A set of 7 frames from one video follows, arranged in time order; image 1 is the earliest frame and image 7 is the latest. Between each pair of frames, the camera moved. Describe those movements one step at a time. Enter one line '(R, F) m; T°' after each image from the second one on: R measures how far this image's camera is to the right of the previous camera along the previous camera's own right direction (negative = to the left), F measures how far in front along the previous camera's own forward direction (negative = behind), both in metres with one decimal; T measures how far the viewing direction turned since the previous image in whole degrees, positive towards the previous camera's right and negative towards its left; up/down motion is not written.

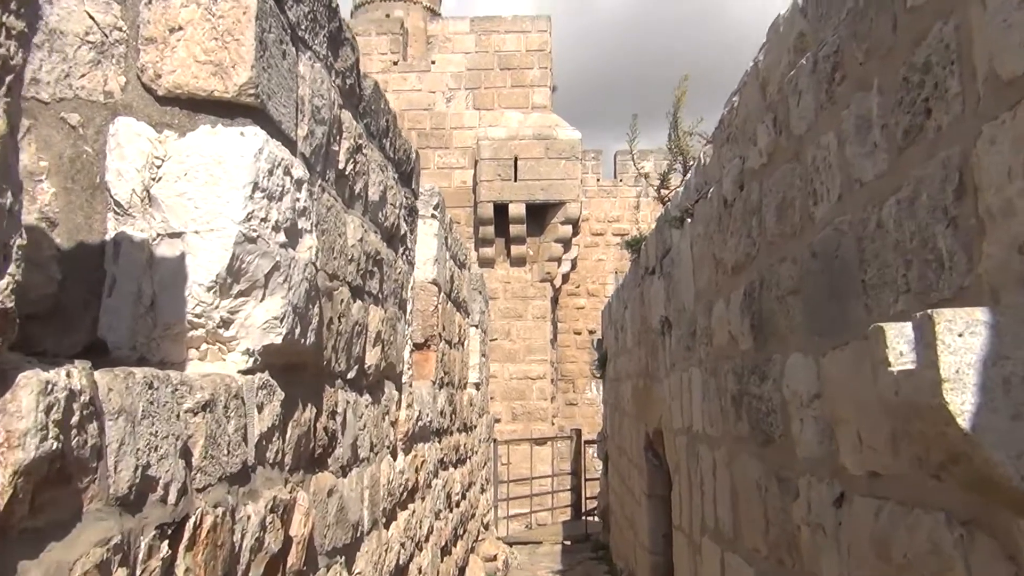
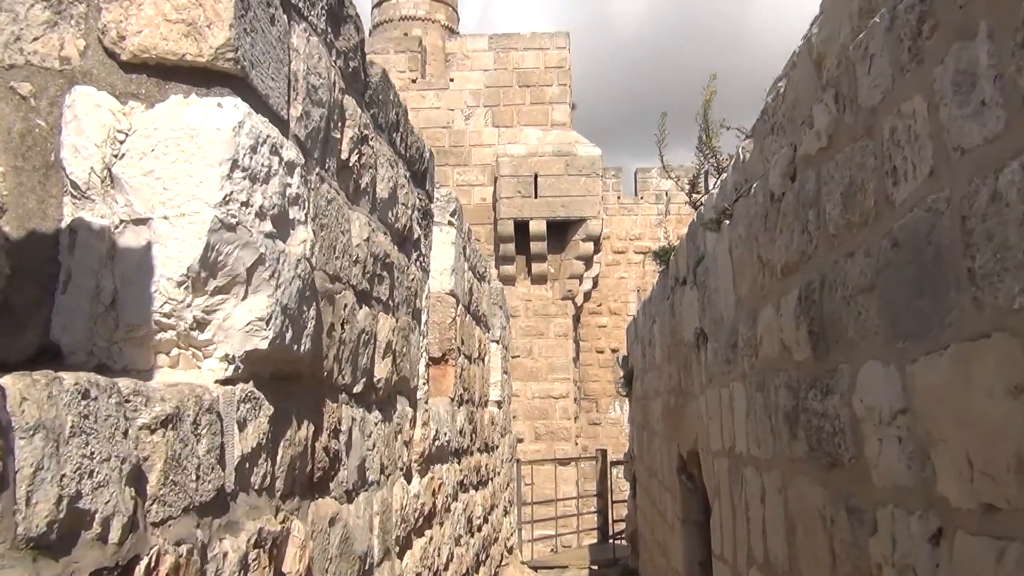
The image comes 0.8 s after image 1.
(0.0, +0.3) m; -1°
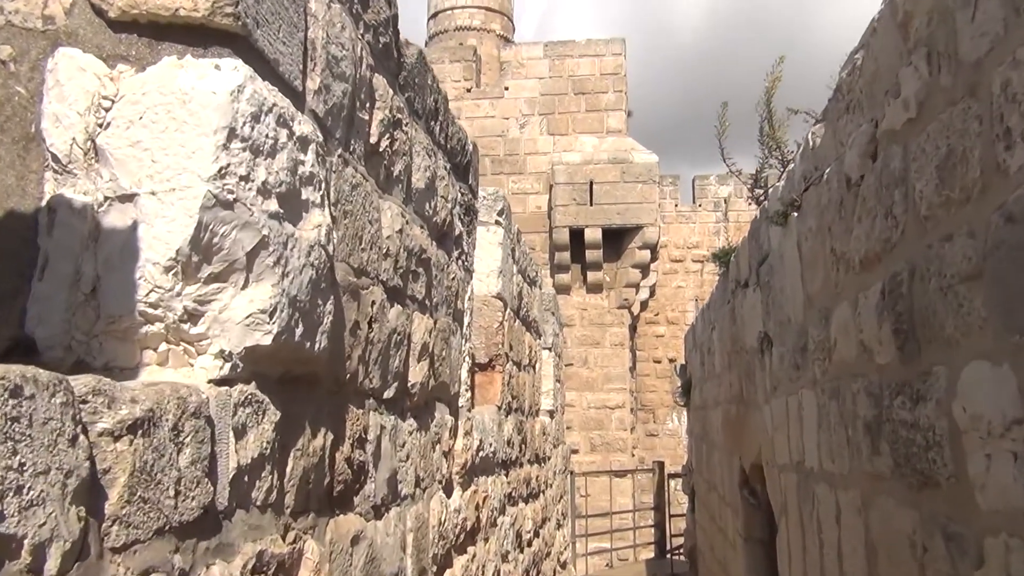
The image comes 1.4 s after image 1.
(0.0, +0.2) m; -4°
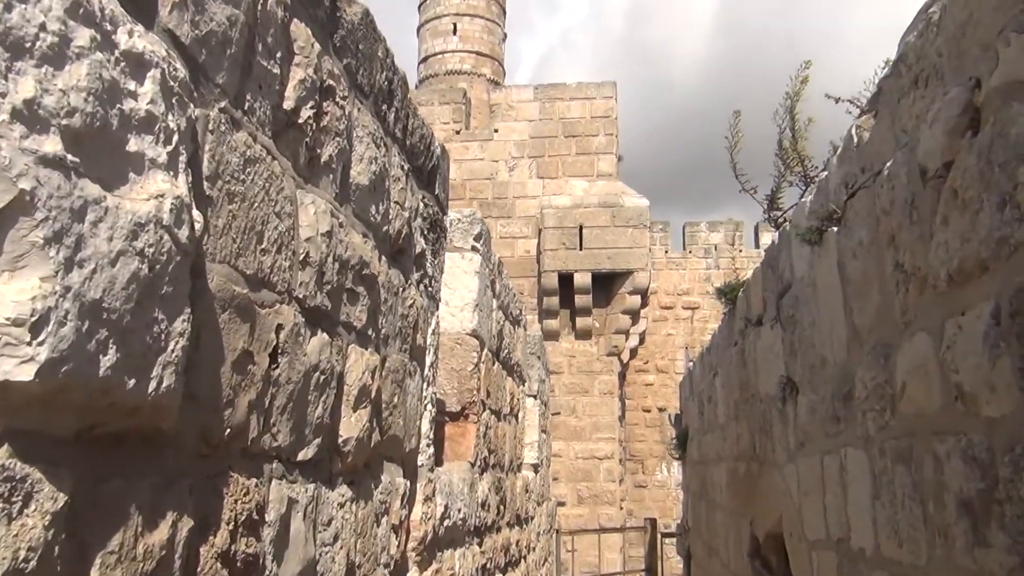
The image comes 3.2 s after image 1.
(0.0, +0.6) m; +1°
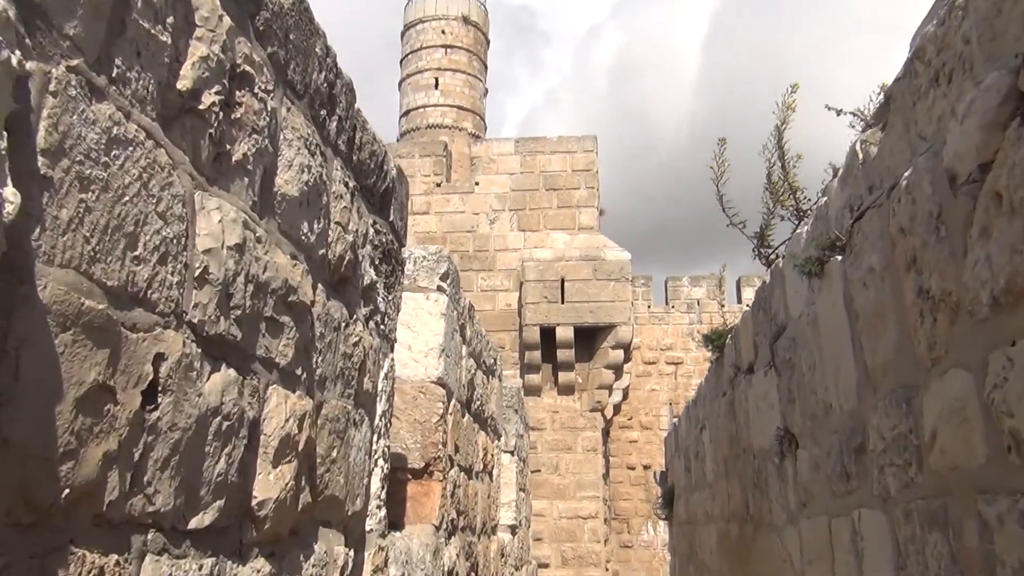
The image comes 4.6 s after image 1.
(+0.1, +0.3) m; +1°
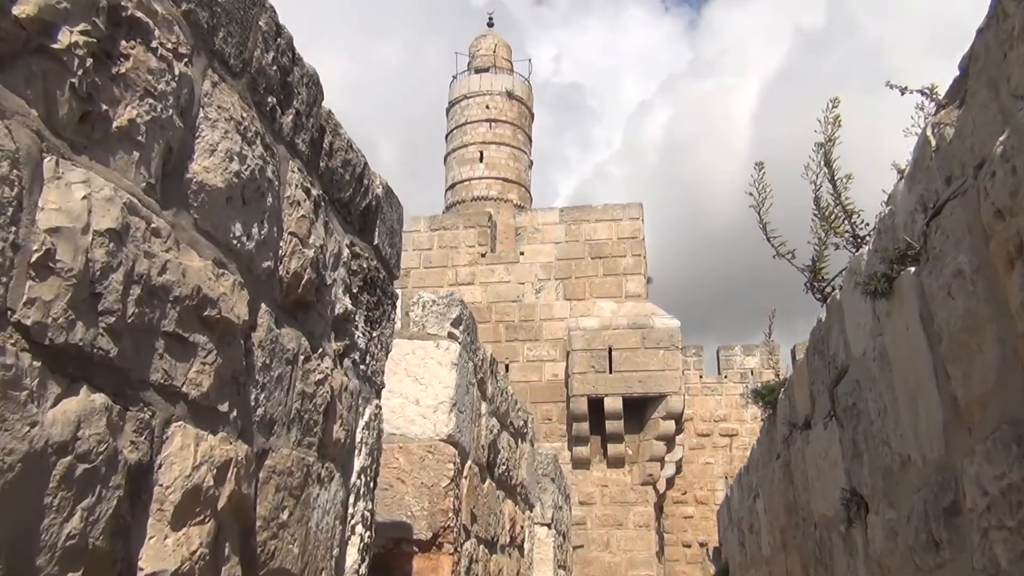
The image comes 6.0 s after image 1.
(+0.1, +0.4) m; -3°
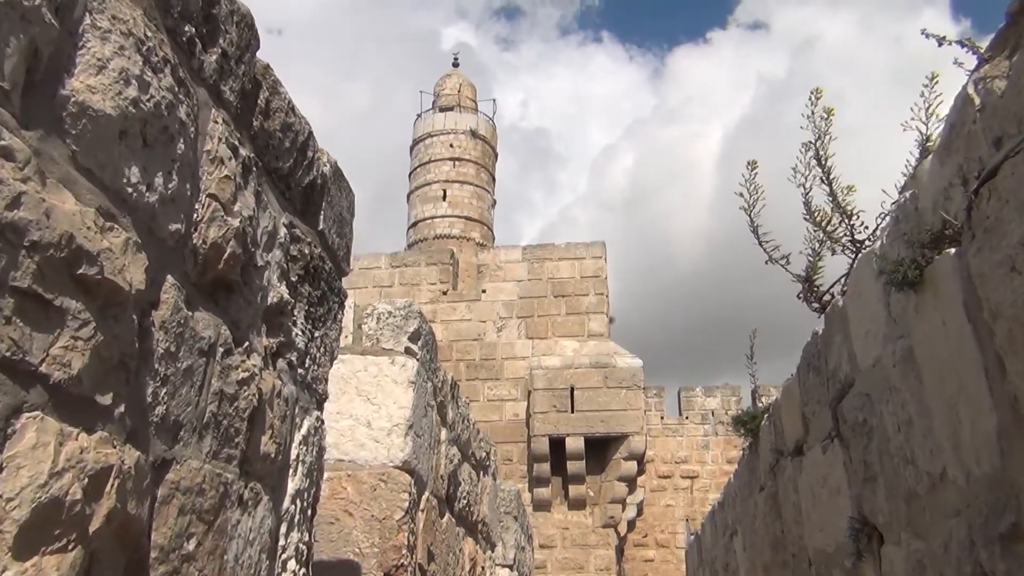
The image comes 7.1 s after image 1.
(0.0, +0.3) m; +2°
